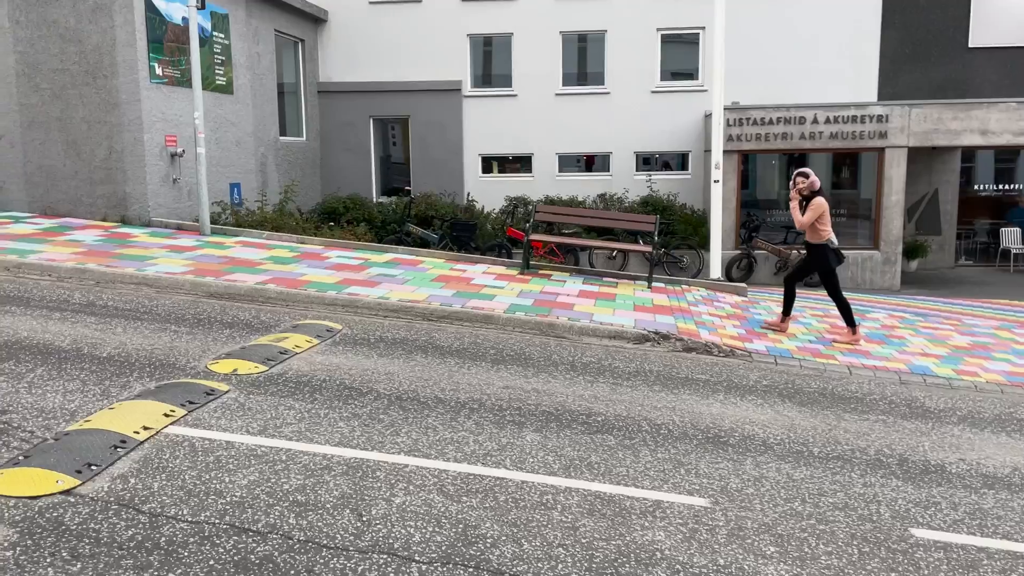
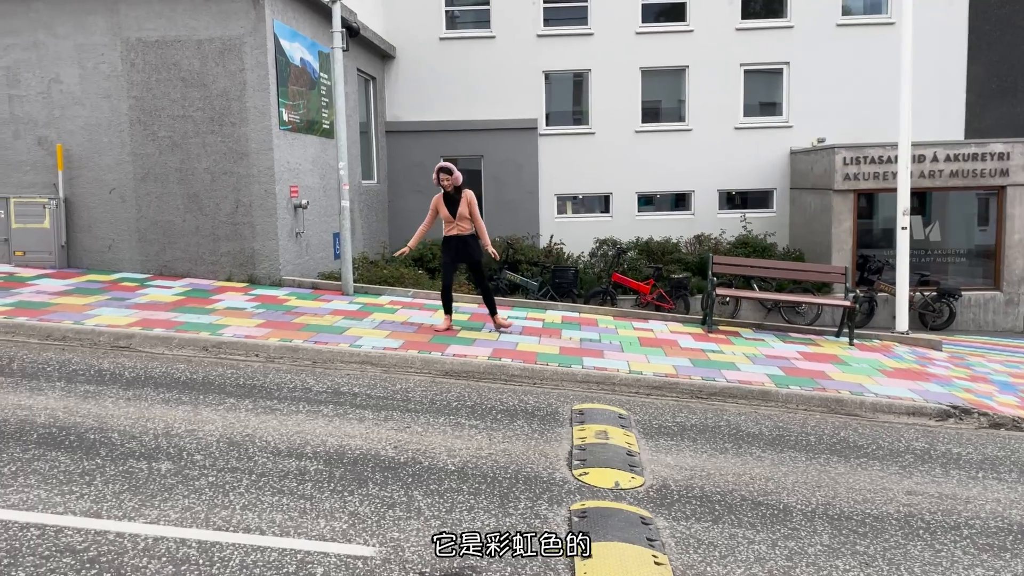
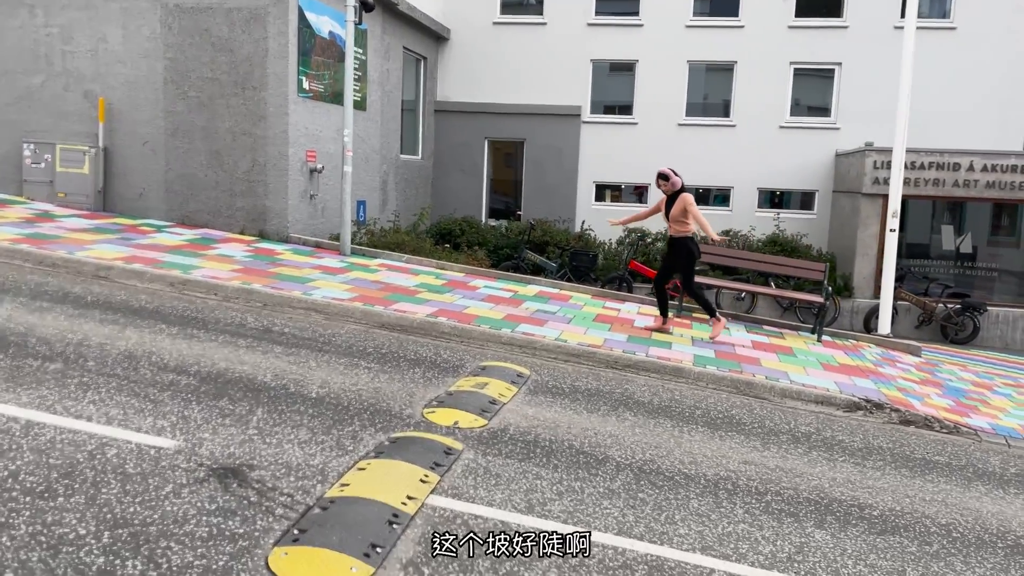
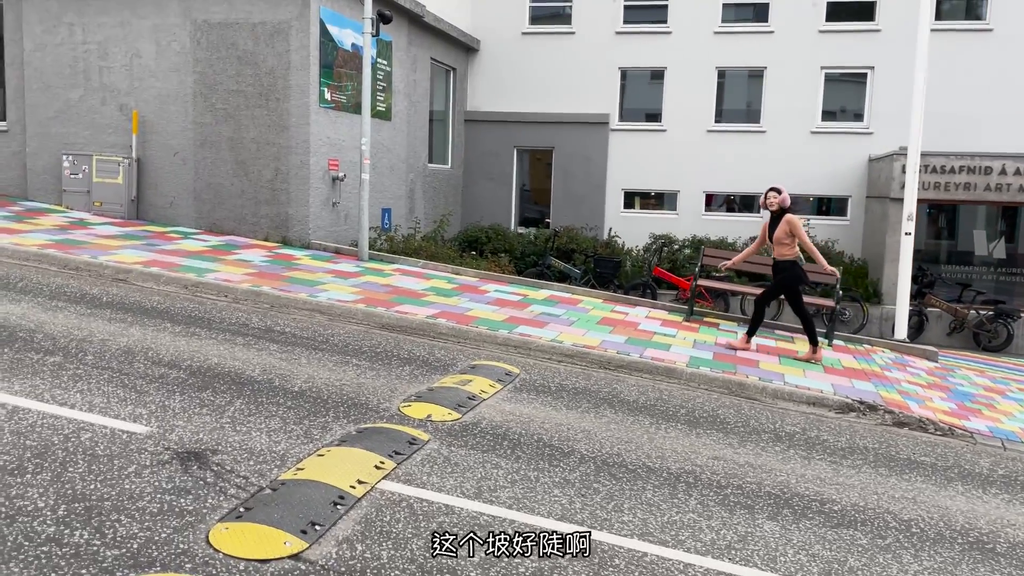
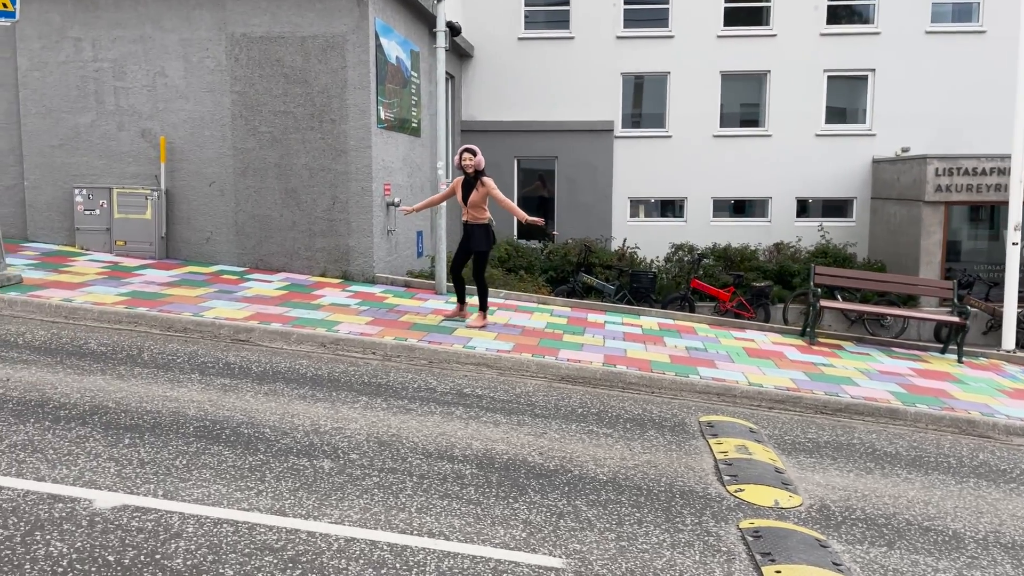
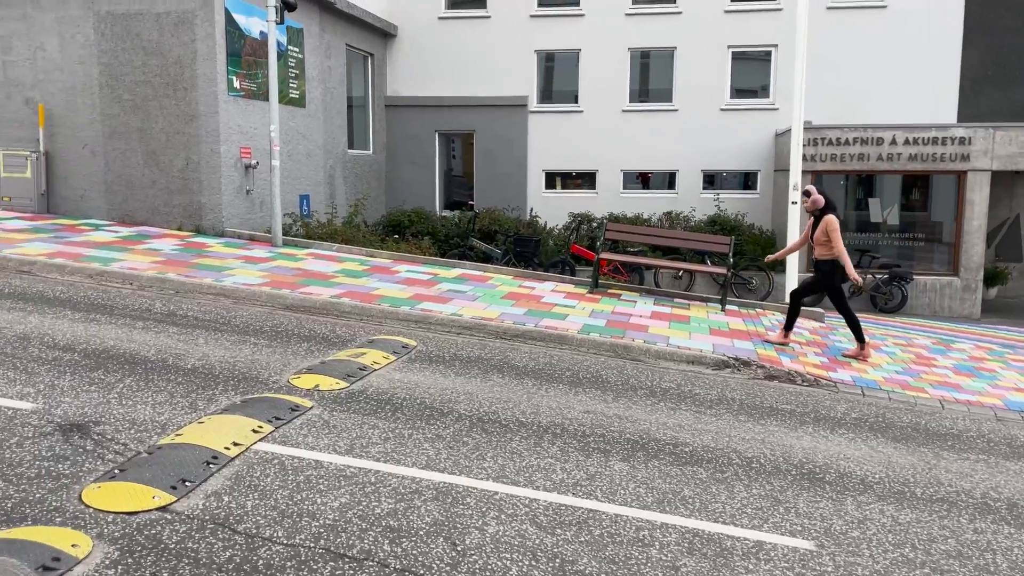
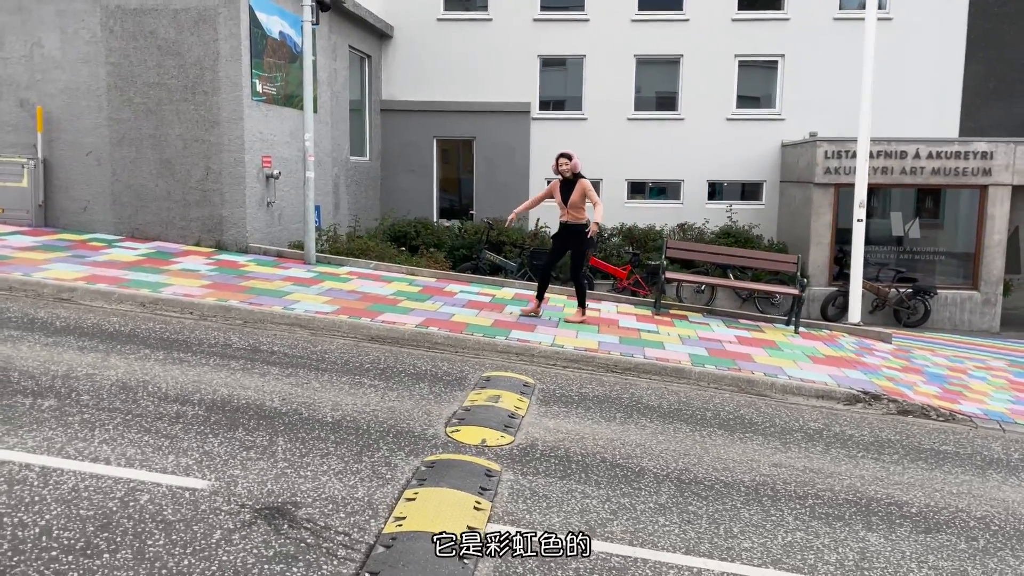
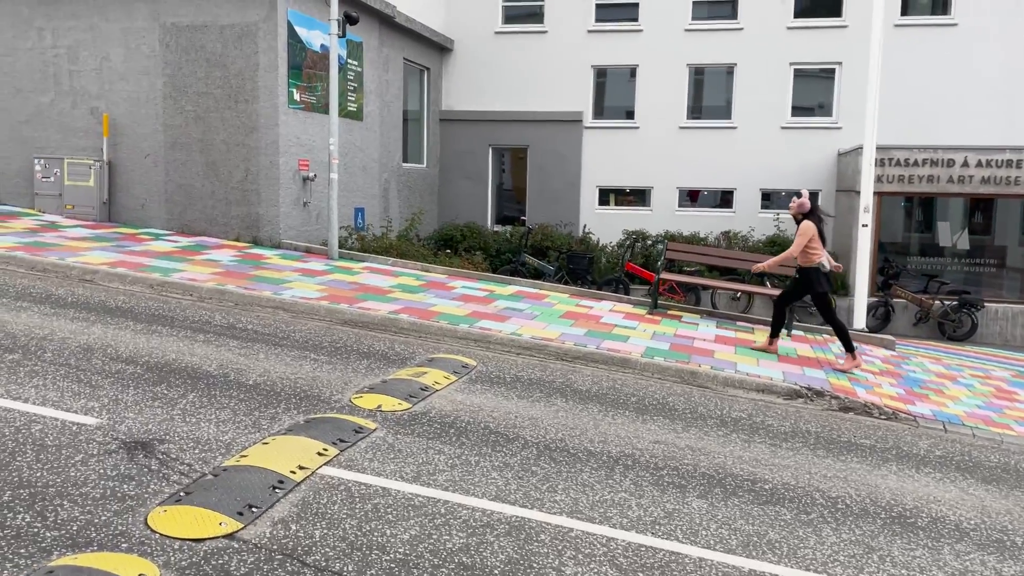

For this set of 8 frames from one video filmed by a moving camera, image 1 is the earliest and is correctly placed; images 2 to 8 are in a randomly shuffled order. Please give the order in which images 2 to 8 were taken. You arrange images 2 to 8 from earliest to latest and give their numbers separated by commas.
6, 8, 4, 3, 7, 2, 5
